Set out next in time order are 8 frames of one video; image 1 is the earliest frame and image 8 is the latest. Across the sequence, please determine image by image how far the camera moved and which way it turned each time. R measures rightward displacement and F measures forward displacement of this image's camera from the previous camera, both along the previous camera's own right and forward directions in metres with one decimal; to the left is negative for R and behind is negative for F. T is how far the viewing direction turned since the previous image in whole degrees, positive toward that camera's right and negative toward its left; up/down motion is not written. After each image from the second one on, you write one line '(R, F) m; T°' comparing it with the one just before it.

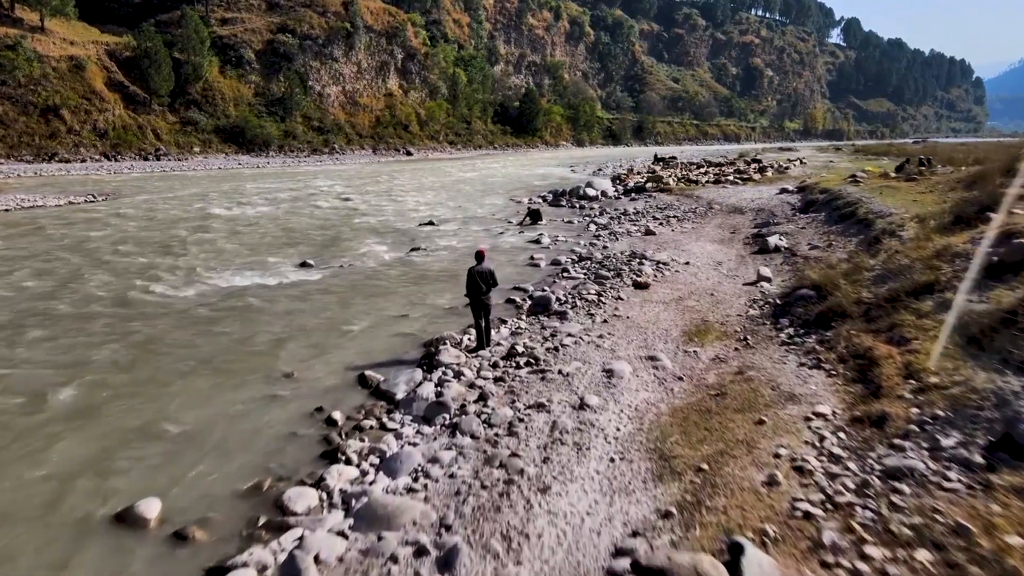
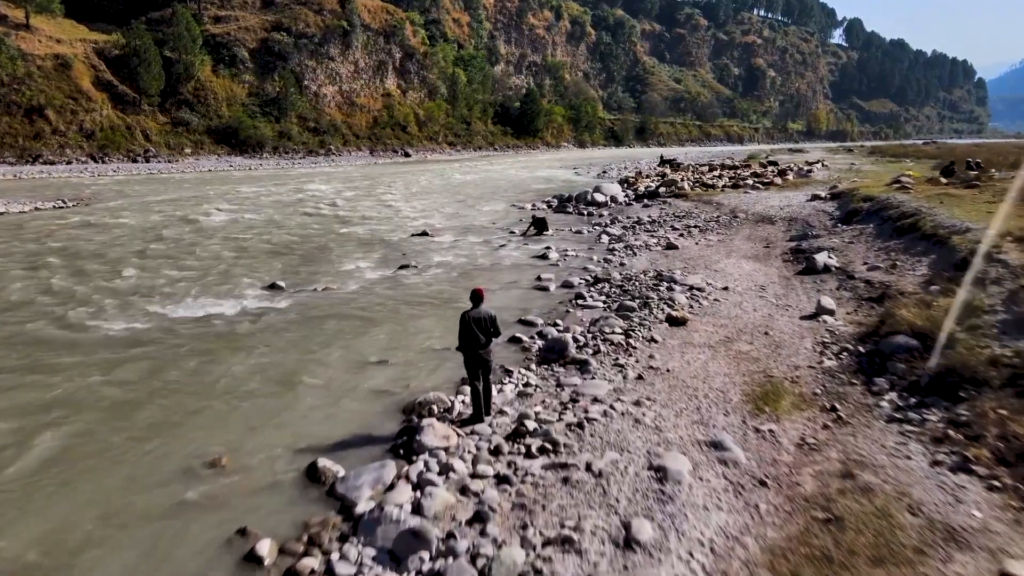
(0.0, +1.5) m; 0°
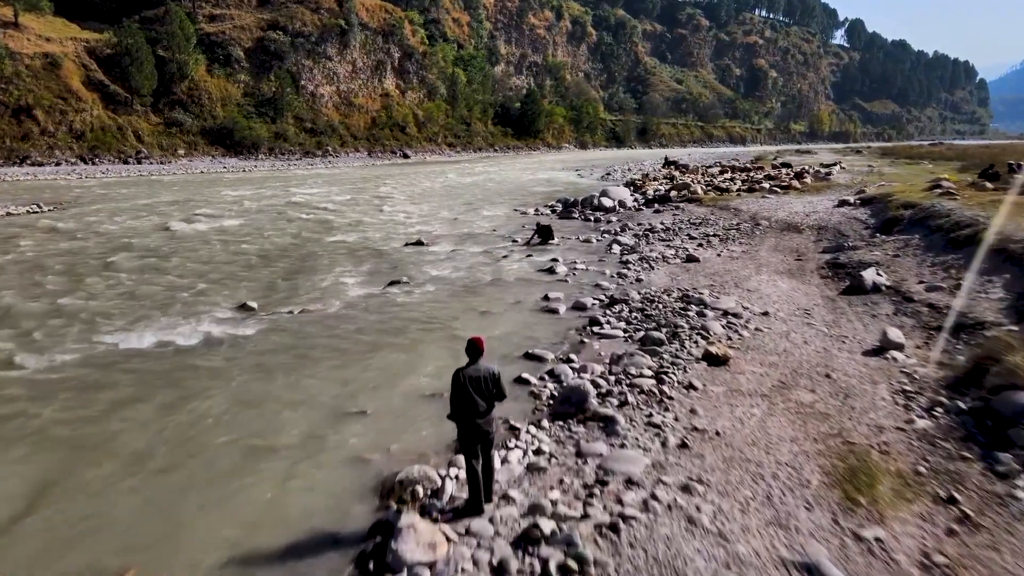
(0.0, +1.1) m; 0°
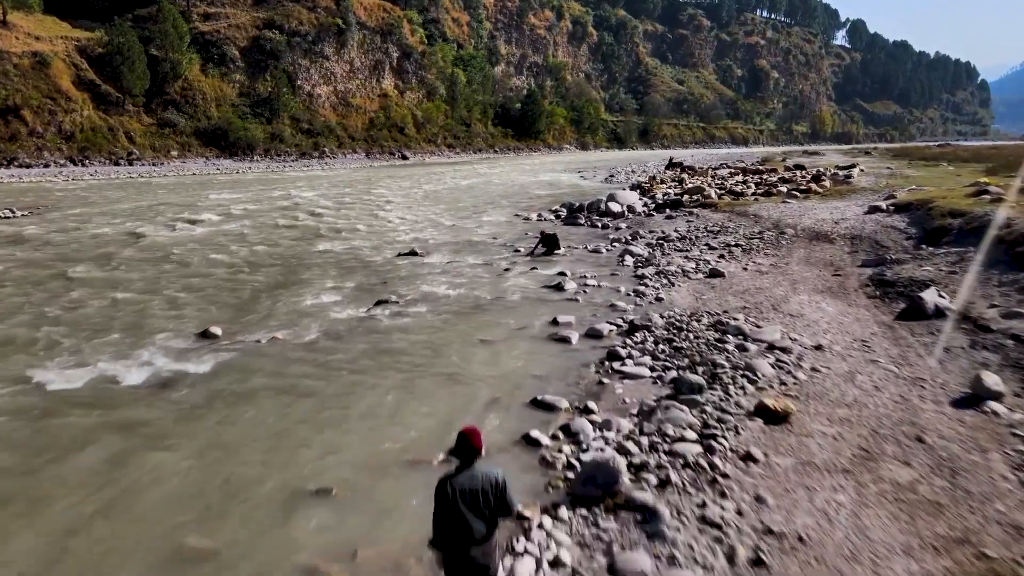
(0.0, +1.1) m; 0°
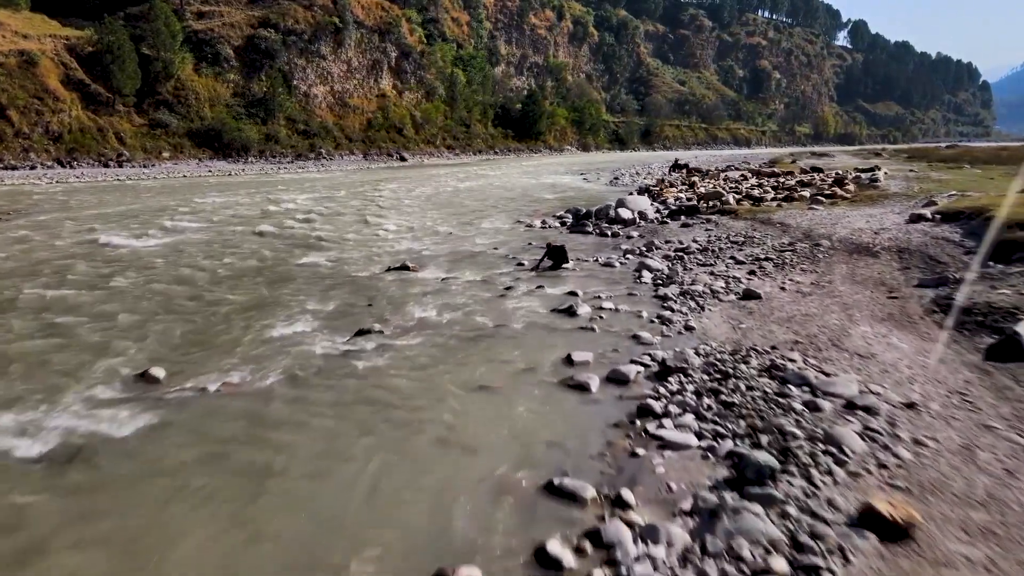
(0.0, +1.2) m; 0°
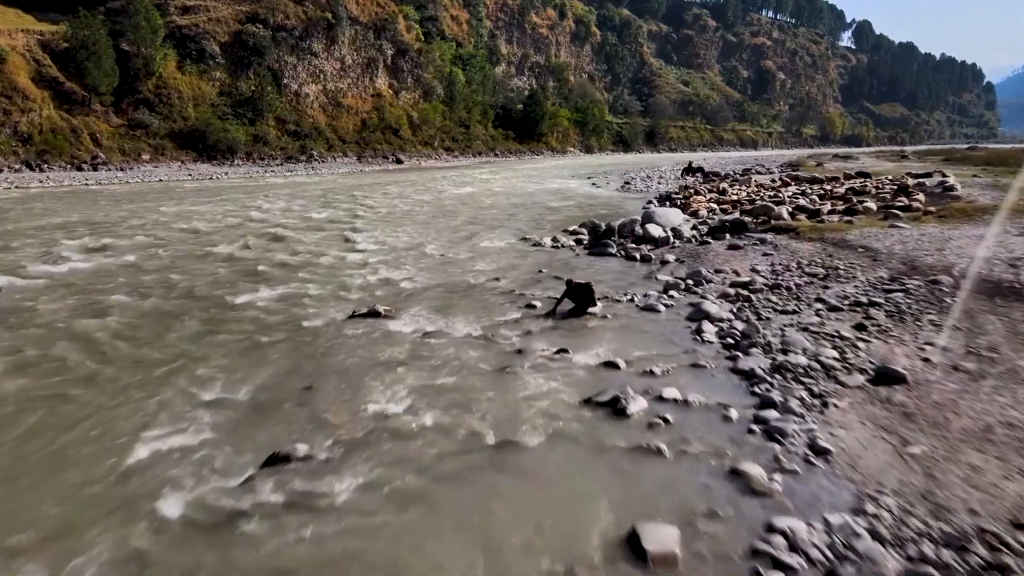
(-0.1, +2.7) m; 0°
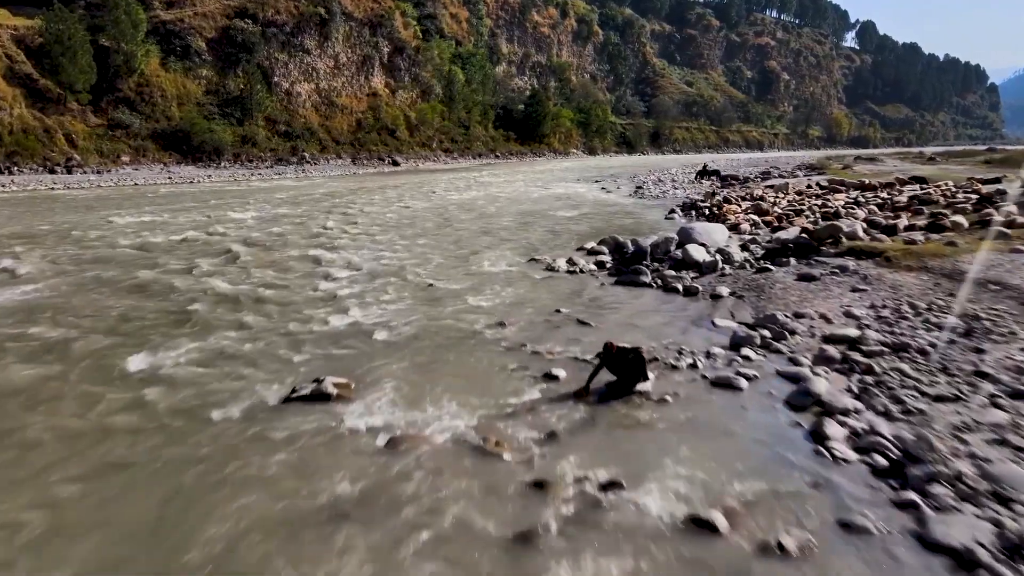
(-0.1, +2.5) m; 0°
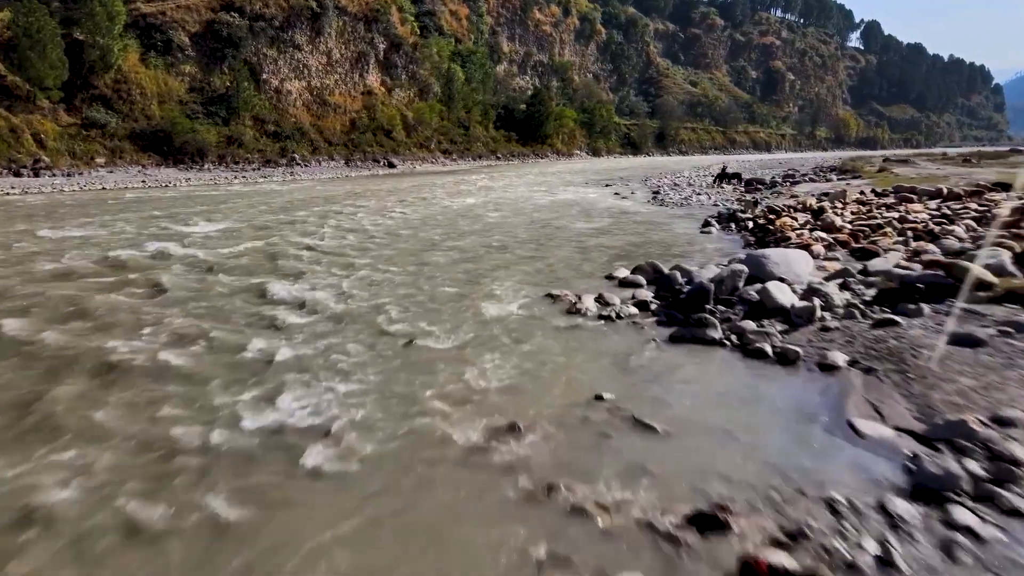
(-0.1, +2.8) m; 0°
